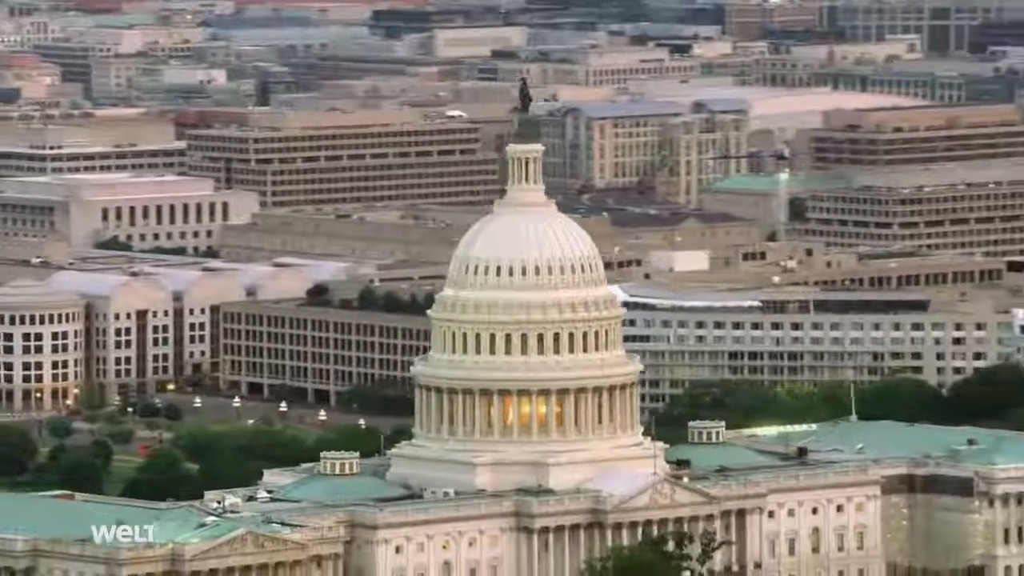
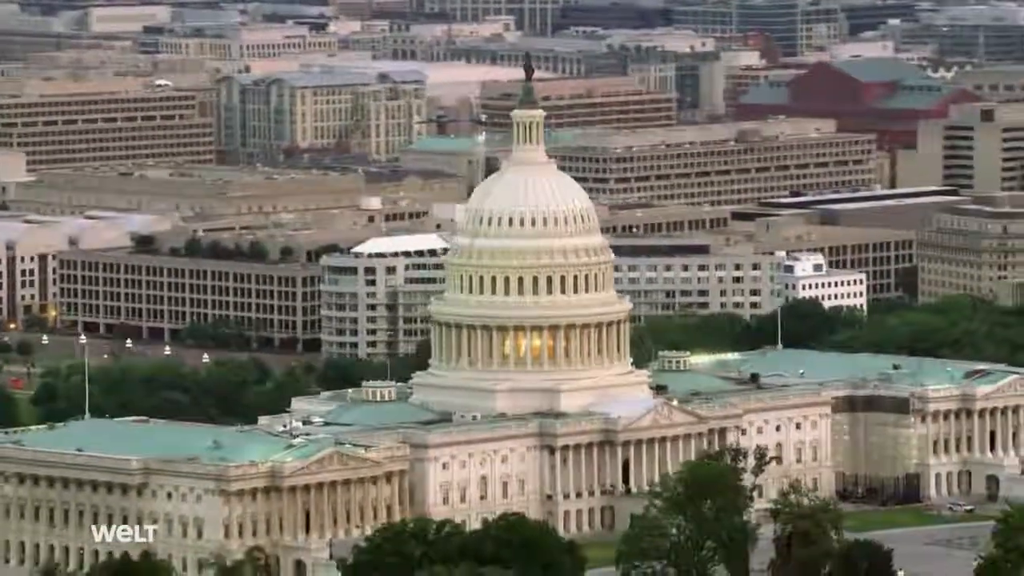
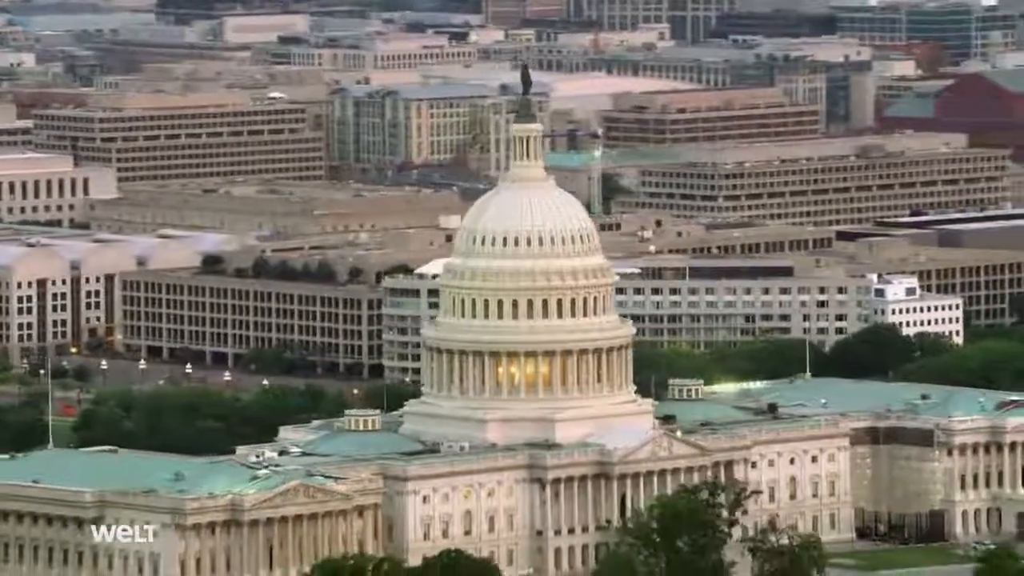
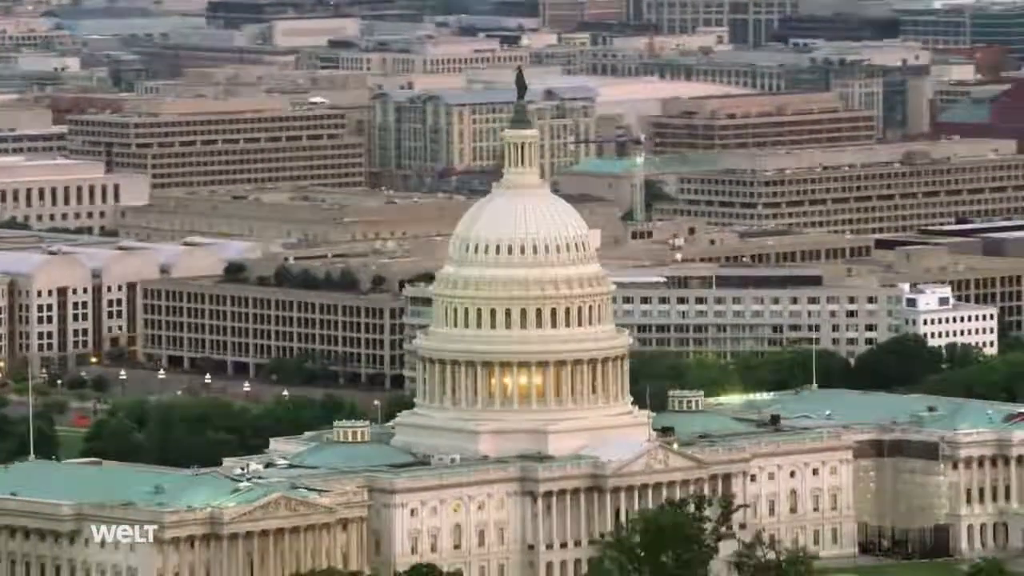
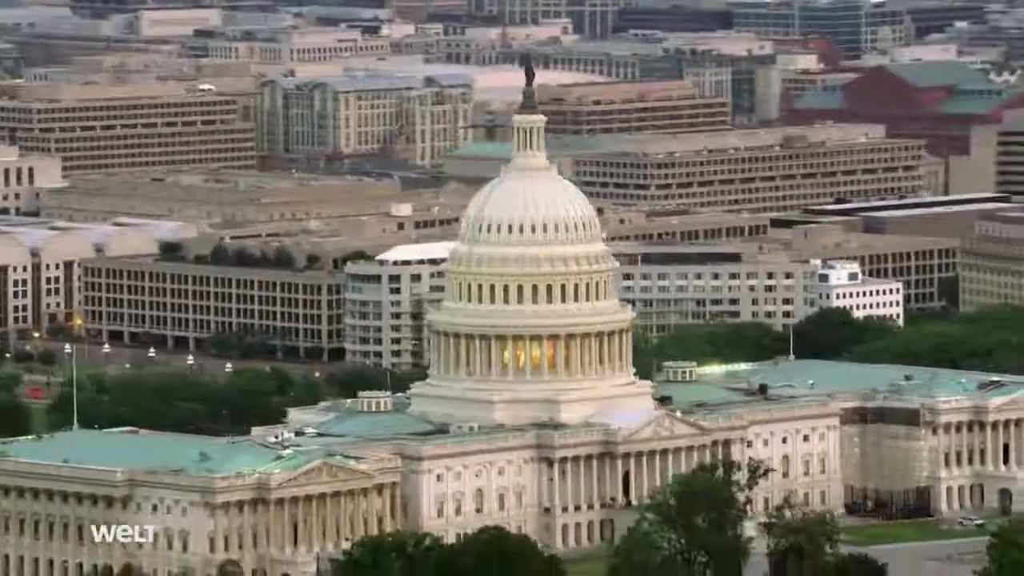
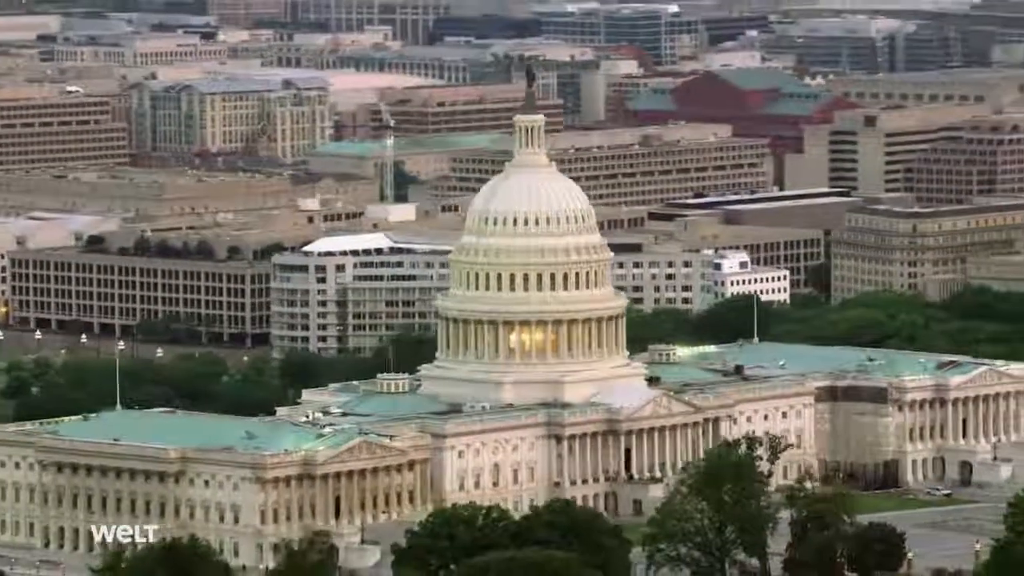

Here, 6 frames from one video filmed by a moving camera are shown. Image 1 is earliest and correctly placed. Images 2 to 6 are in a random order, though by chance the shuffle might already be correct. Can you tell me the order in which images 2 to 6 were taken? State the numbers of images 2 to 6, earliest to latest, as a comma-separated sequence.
4, 3, 5, 2, 6
